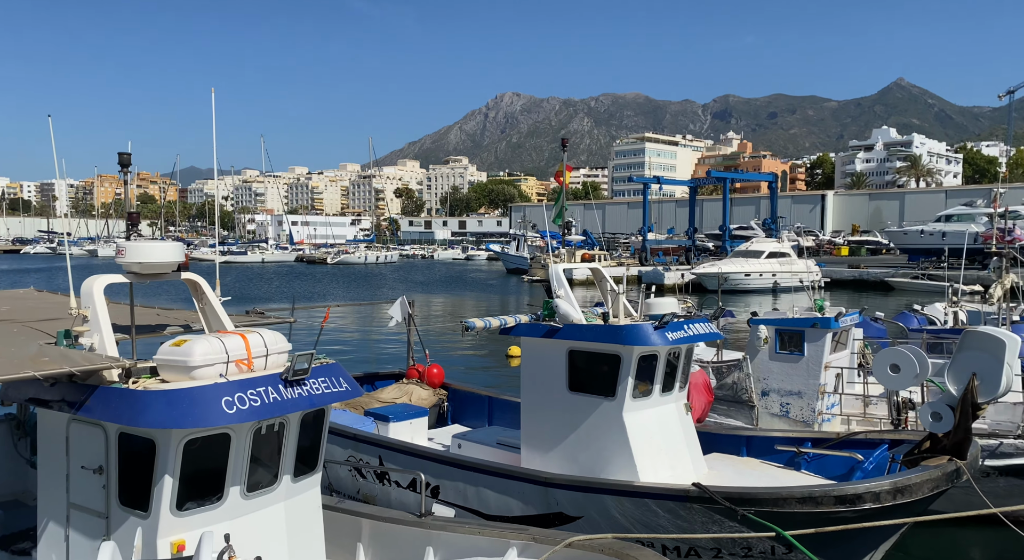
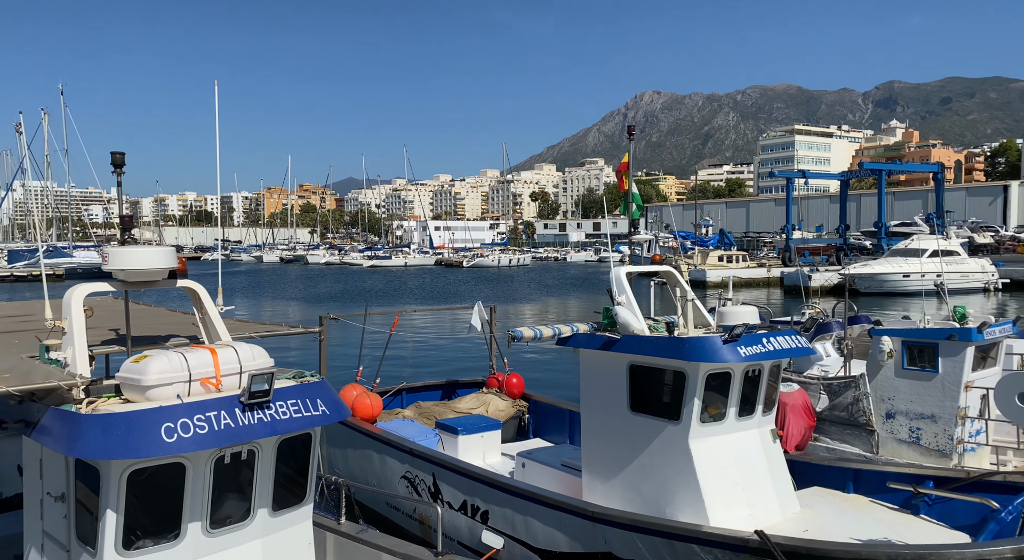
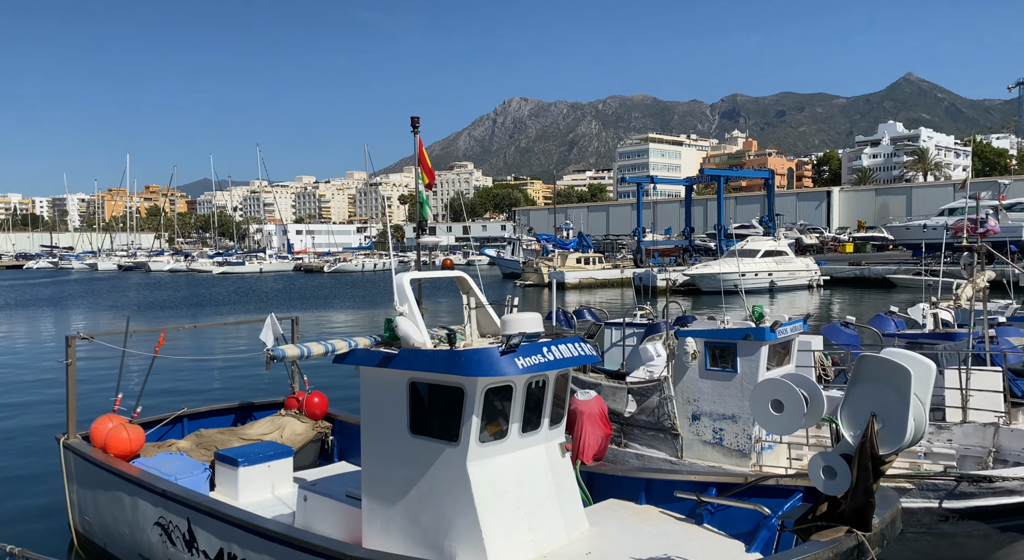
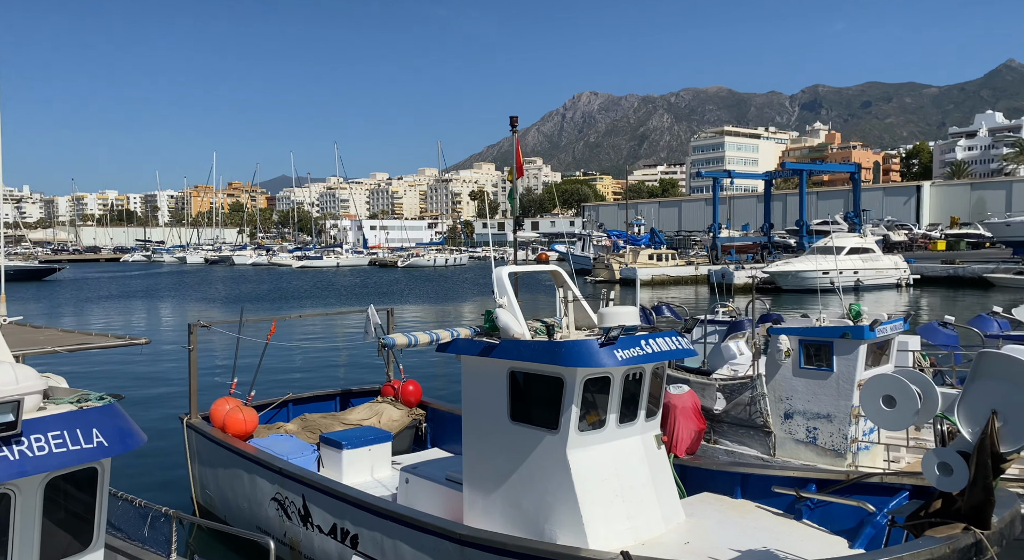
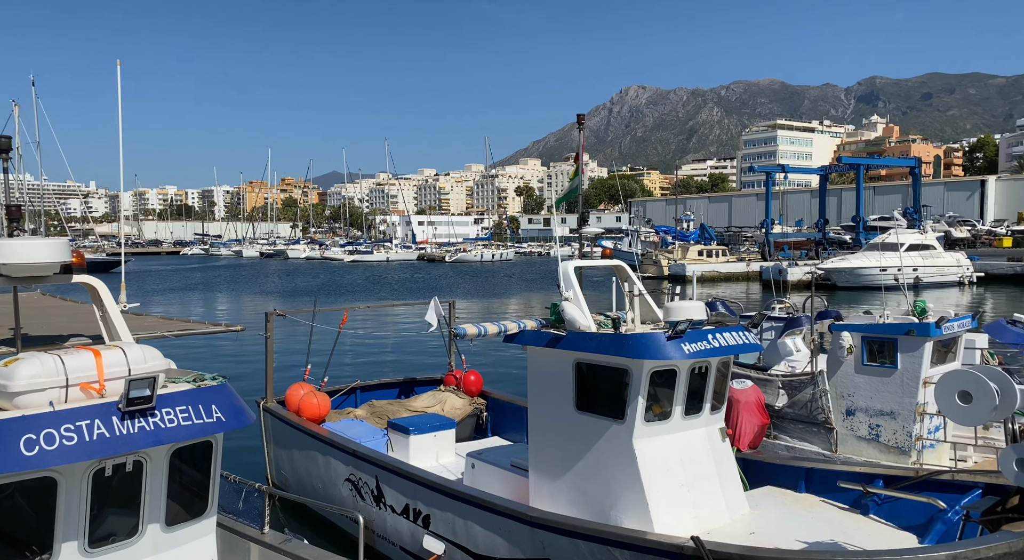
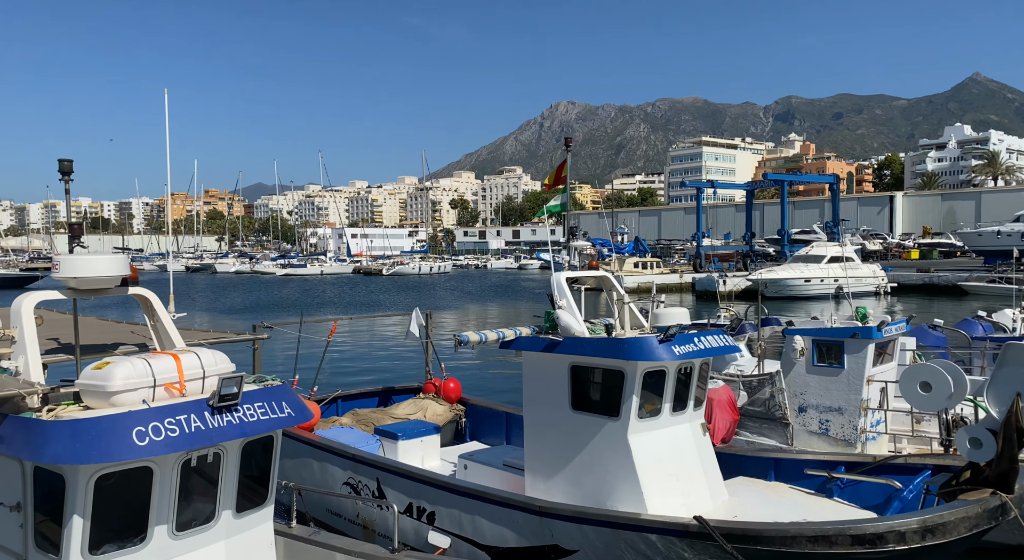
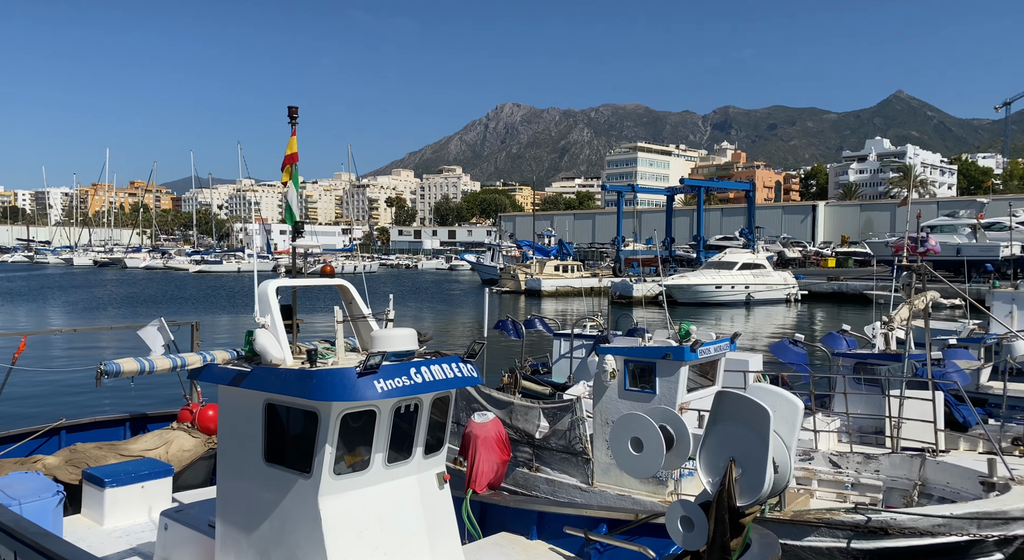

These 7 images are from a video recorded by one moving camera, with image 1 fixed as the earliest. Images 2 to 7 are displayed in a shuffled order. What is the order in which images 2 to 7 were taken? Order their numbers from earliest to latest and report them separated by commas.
6, 2, 5, 4, 3, 7
